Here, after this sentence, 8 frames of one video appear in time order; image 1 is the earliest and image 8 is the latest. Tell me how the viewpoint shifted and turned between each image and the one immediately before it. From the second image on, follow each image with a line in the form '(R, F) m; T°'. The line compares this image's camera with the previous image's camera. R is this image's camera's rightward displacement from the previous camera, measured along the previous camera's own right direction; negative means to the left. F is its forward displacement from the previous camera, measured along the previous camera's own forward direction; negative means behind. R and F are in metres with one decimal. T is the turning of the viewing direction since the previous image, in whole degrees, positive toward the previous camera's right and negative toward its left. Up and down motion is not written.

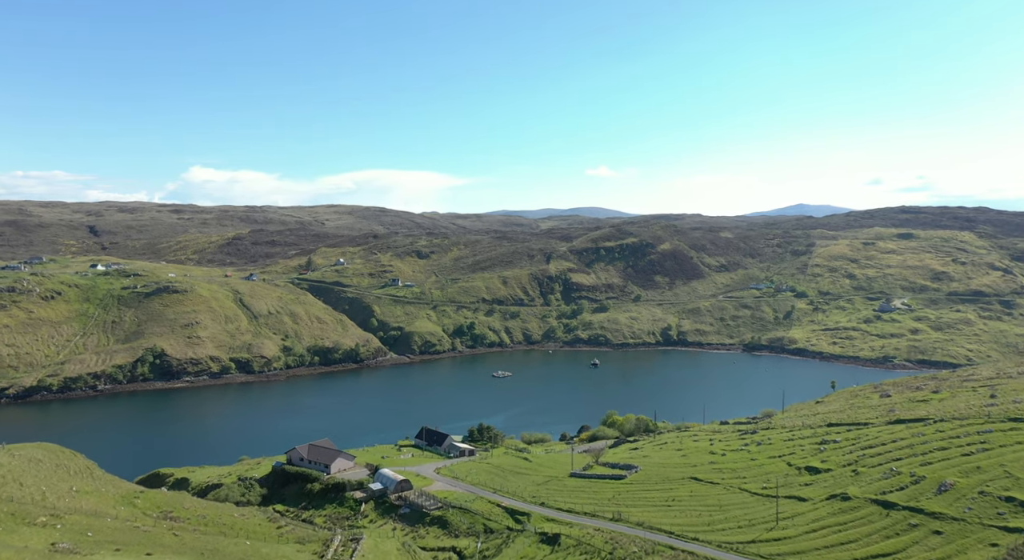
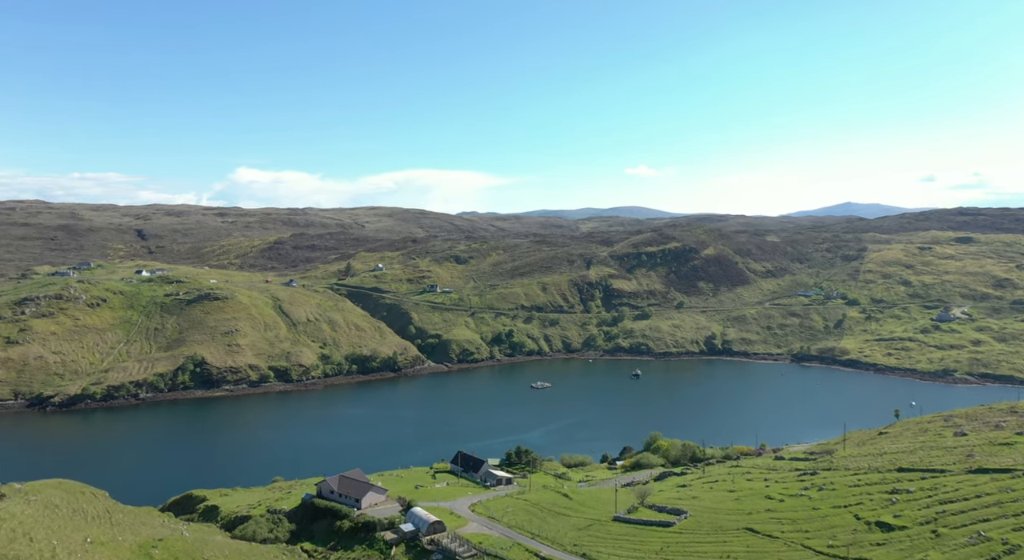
(+0.4, +8.0) m; -3°
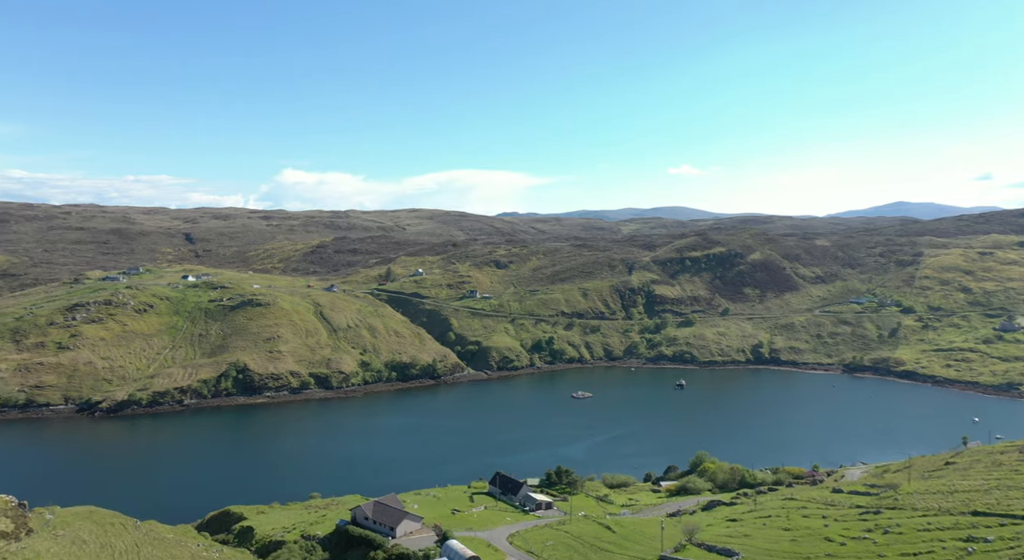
(+0.5, +6.1) m; -3°
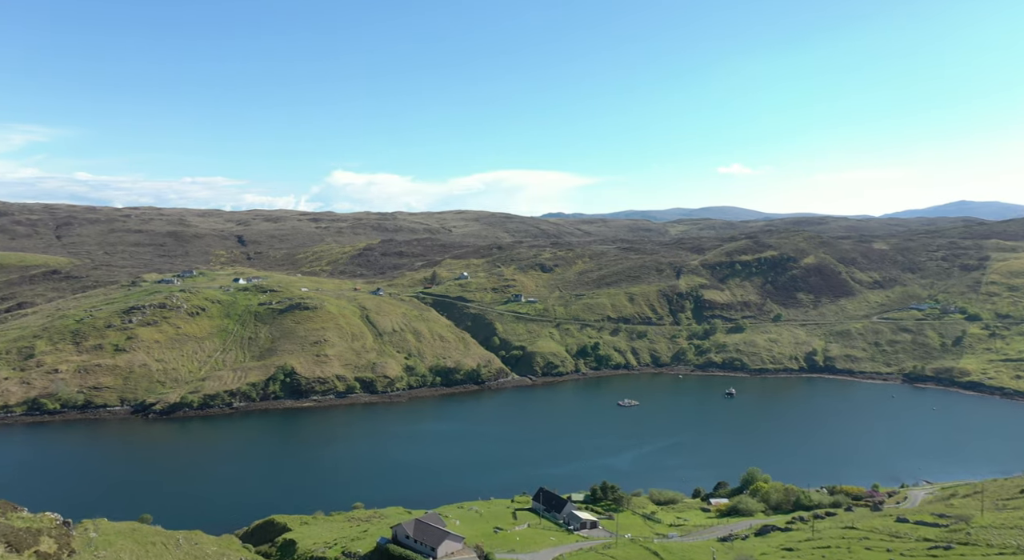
(+0.8, +5.0) m; -3°
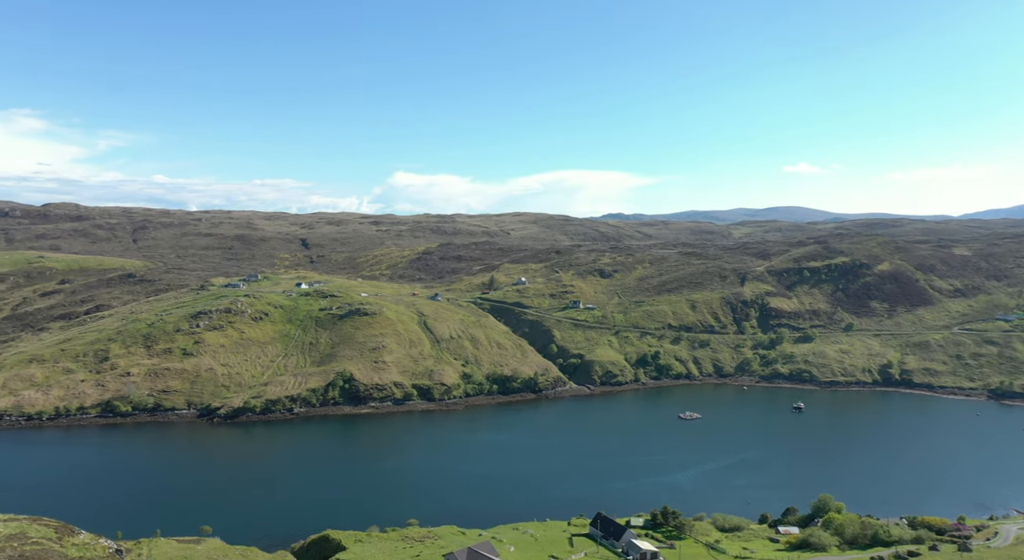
(+1.3, +7.6) m; -4°
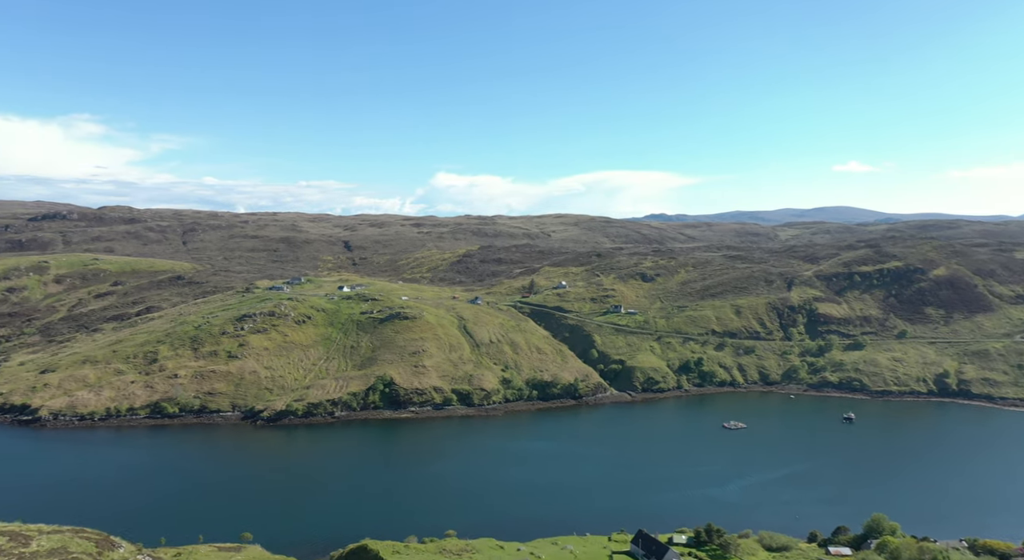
(+1.1, +5.3) m; -3°
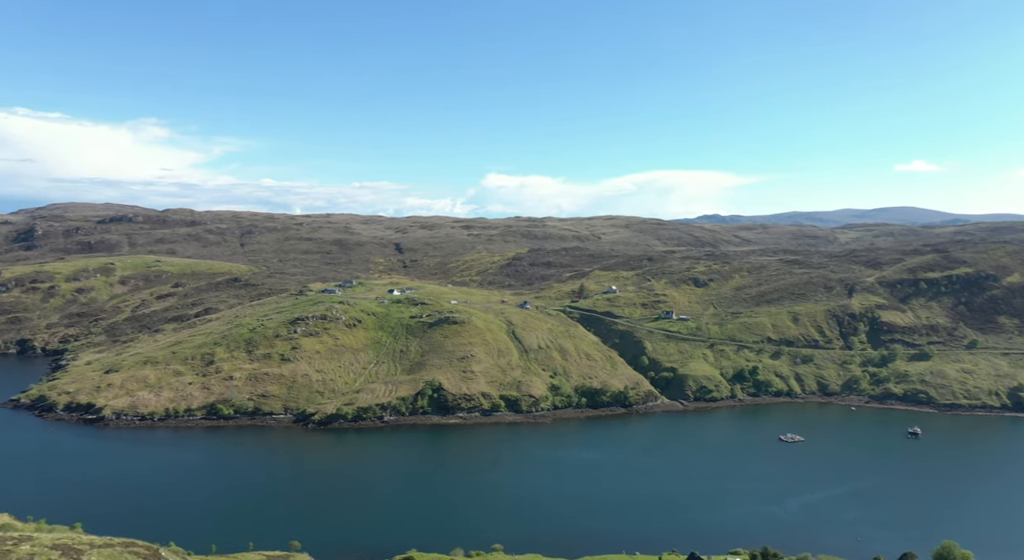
(+1.2, +6.6) m; -4°
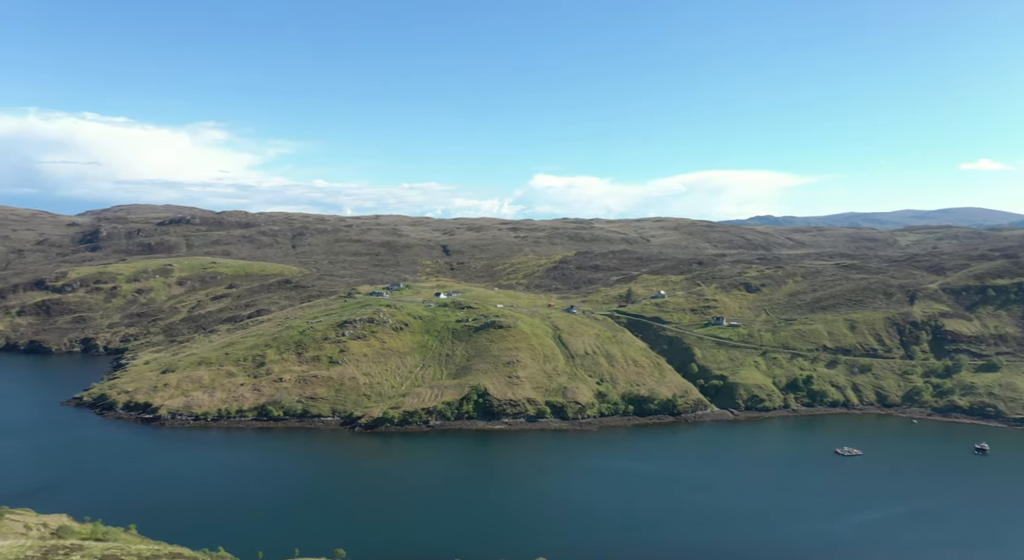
(+1.1, +6.3) m; -3°
